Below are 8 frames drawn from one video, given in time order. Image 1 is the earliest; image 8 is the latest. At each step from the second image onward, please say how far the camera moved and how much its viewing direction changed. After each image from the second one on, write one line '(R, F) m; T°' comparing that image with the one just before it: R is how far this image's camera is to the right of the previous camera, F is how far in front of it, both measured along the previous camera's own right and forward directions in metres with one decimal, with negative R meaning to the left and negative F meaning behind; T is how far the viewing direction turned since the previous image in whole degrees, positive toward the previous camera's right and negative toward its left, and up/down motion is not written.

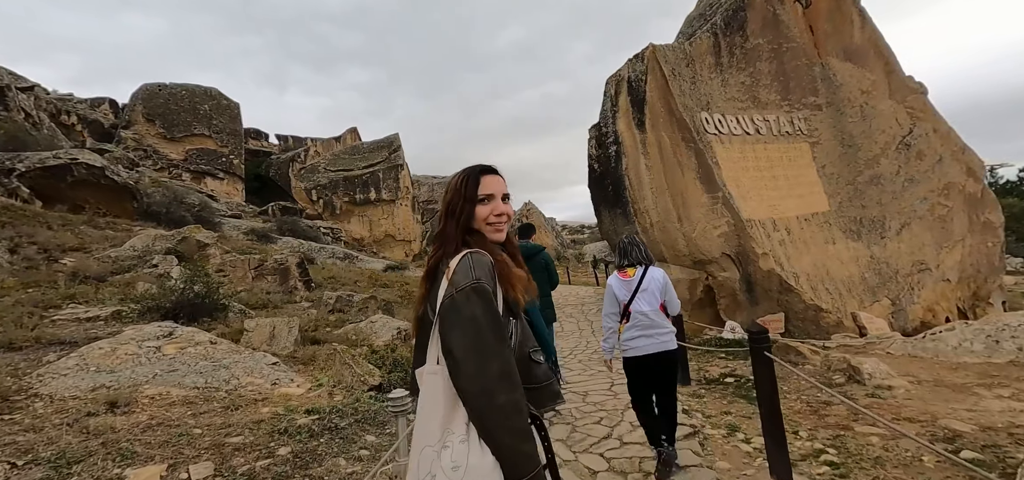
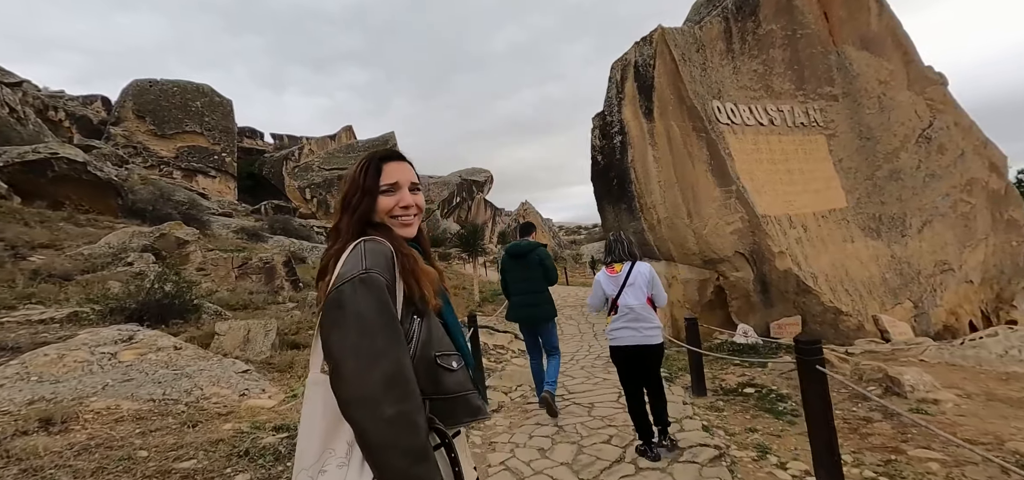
(0.0, +0.5) m; 0°
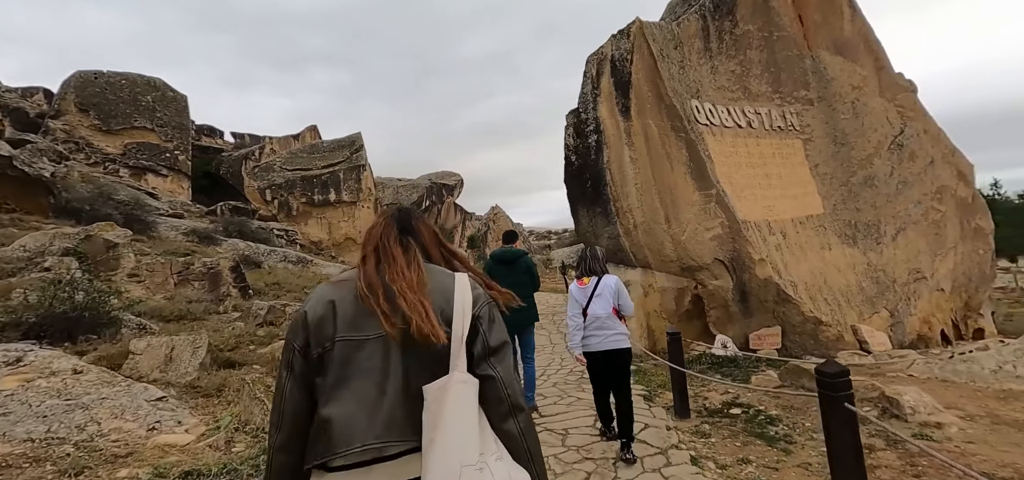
(0.0, +0.5) m; +4°
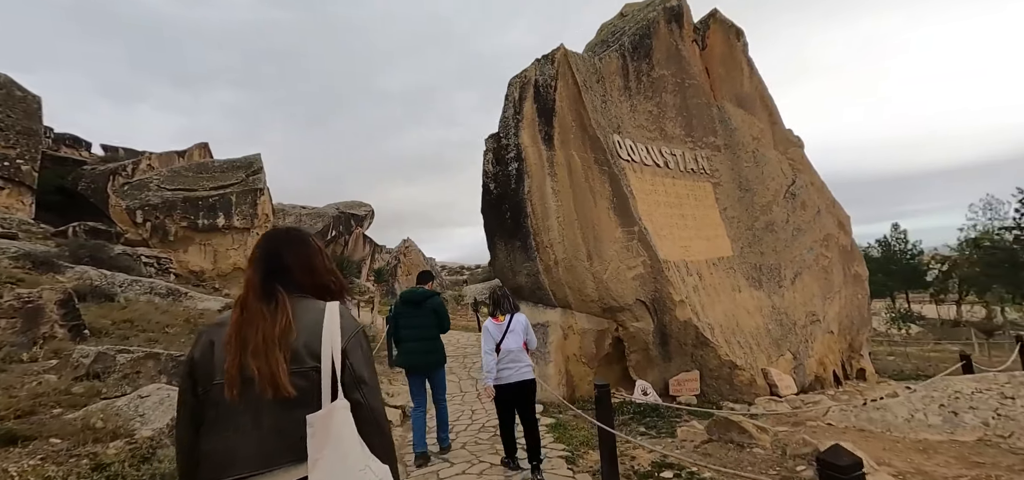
(0.0, +0.6) m; +11°
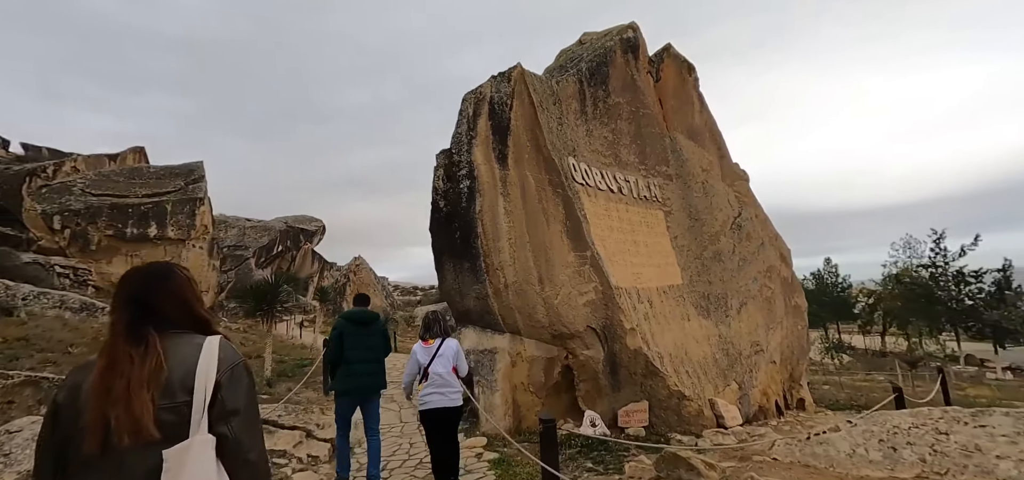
(+0.1, +0.2) m; +5°
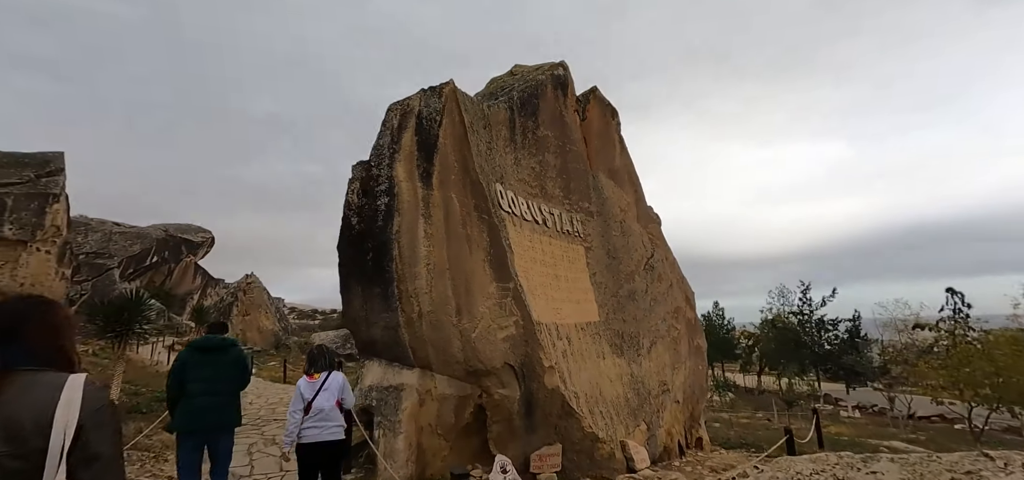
(-0.1, +0.4) m; +11°
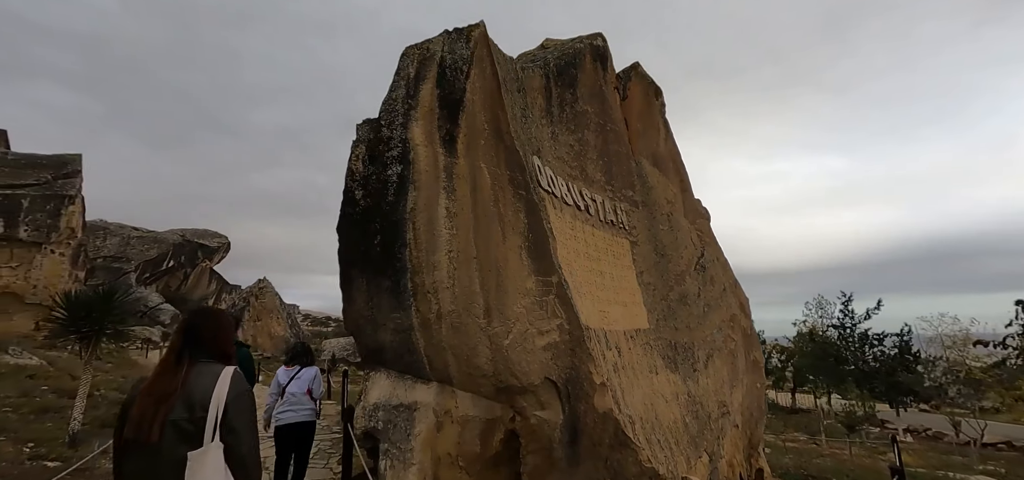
(-0.3, +1.0) m; -2°
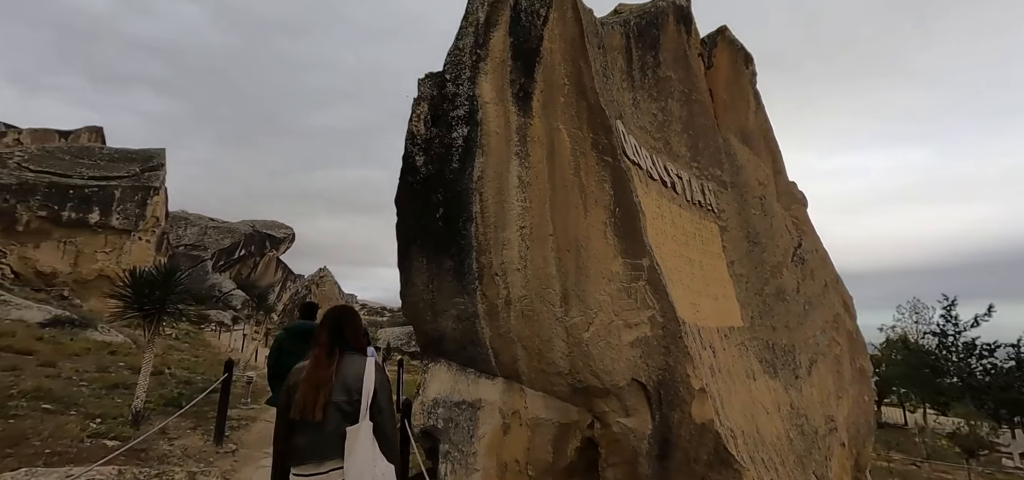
(-0.2, +0.6) m; -6°
